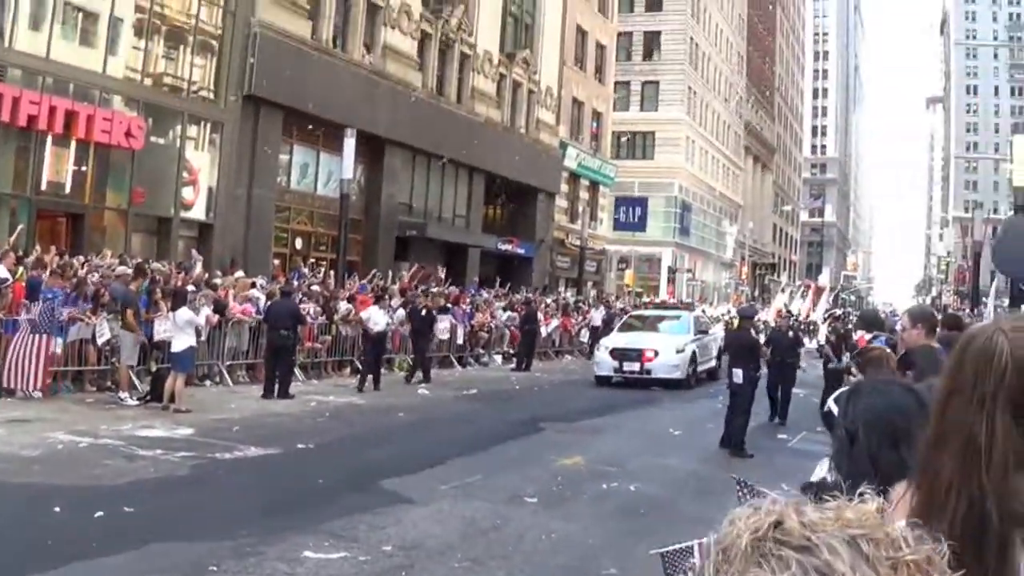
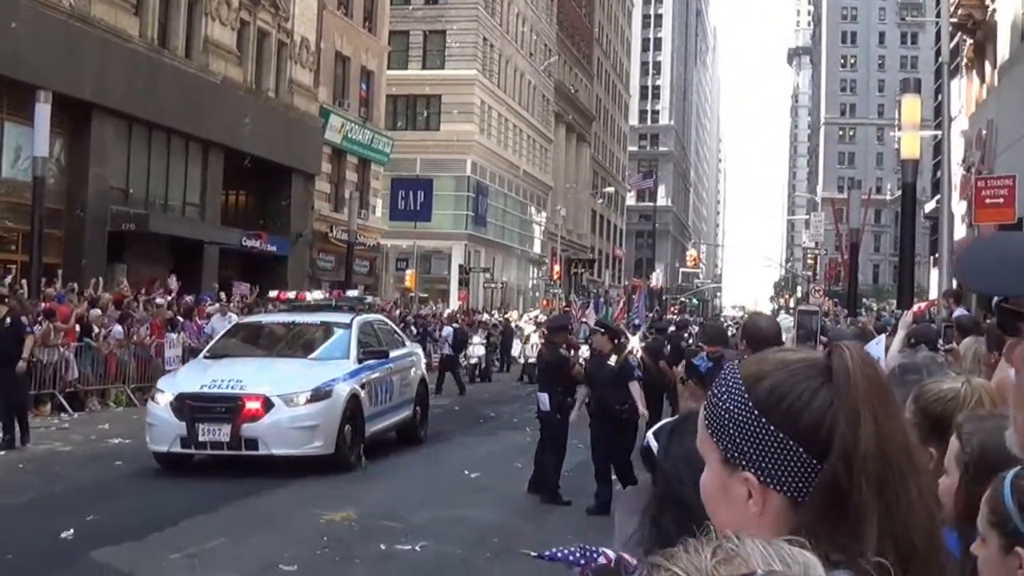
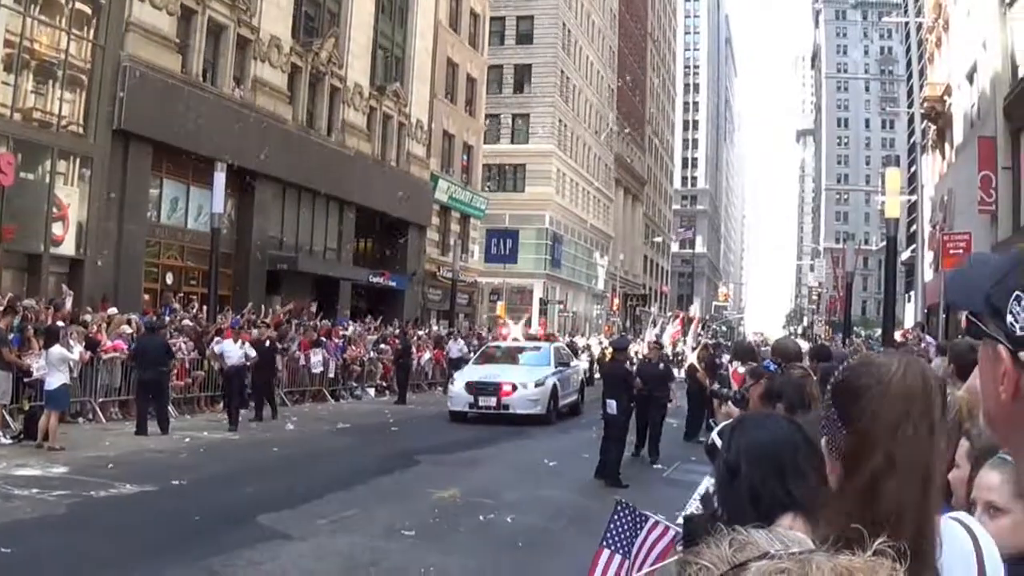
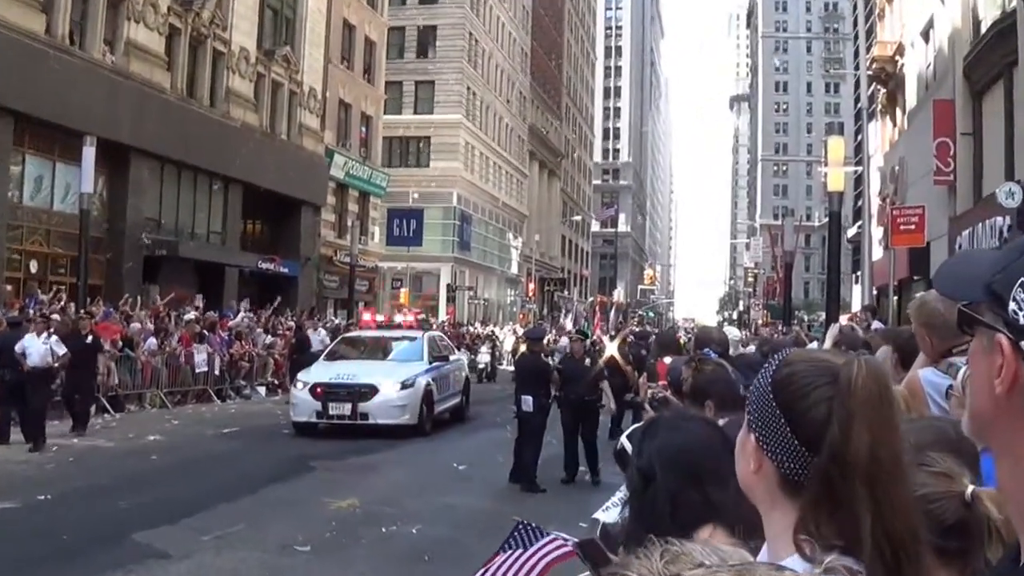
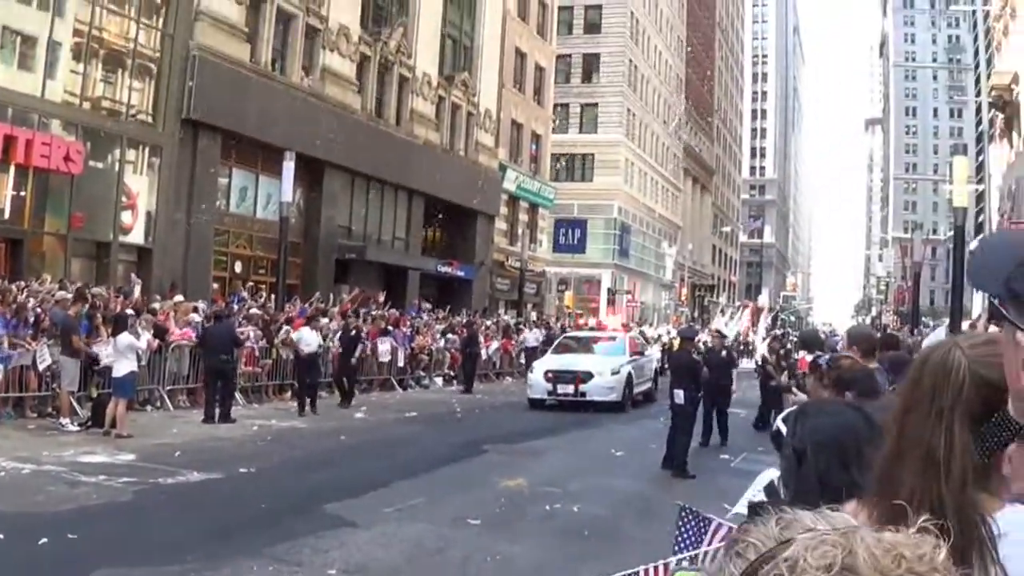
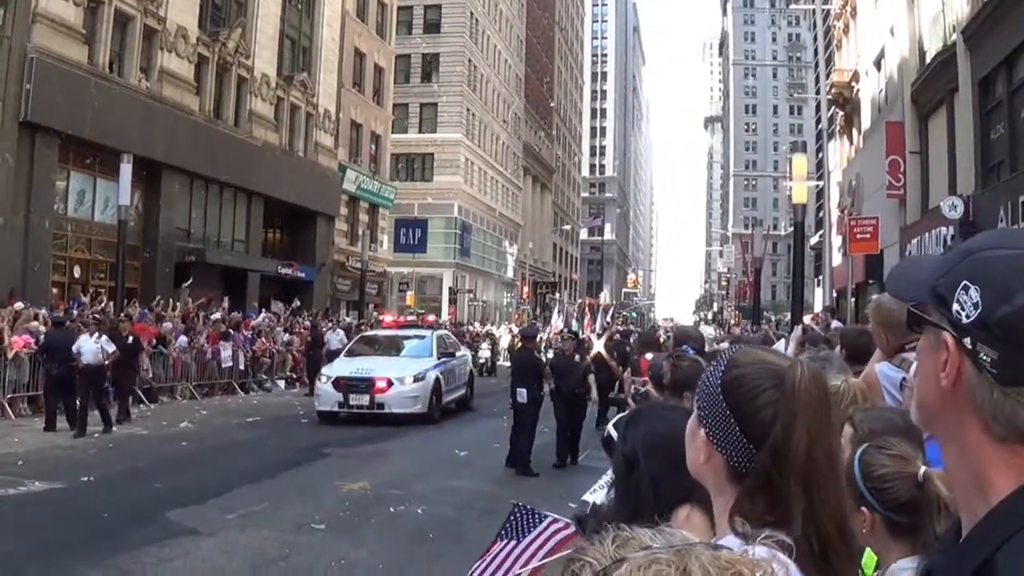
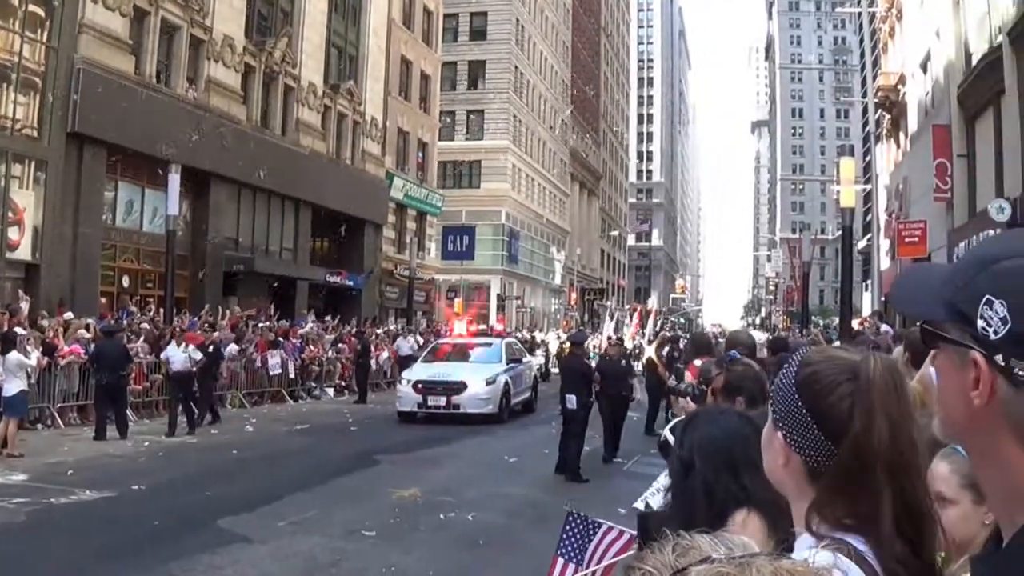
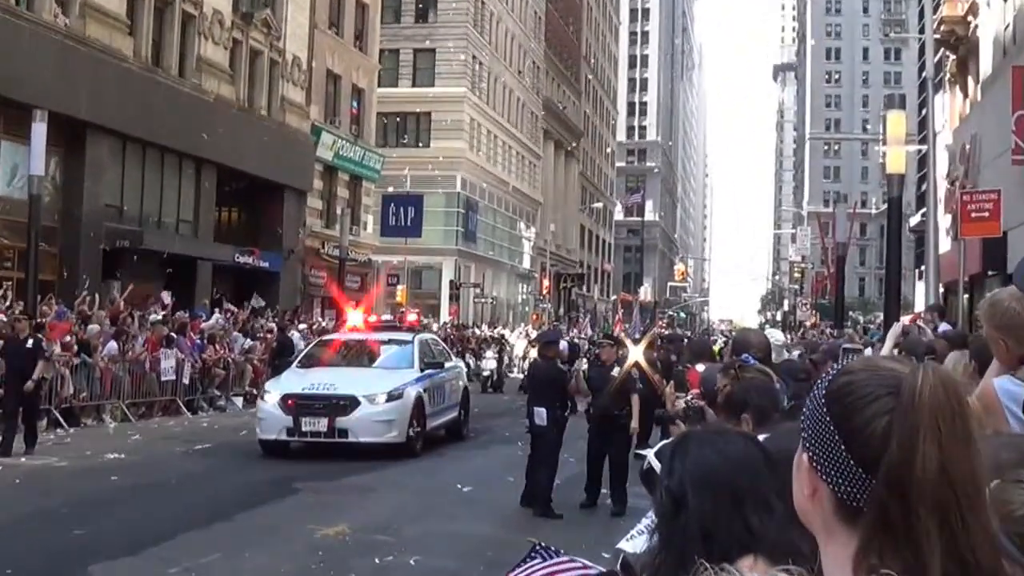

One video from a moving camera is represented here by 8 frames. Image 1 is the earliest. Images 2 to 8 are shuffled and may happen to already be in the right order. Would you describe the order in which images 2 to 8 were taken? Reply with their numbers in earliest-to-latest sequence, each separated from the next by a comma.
5, 3, 7, 6, 4, 8, 2
